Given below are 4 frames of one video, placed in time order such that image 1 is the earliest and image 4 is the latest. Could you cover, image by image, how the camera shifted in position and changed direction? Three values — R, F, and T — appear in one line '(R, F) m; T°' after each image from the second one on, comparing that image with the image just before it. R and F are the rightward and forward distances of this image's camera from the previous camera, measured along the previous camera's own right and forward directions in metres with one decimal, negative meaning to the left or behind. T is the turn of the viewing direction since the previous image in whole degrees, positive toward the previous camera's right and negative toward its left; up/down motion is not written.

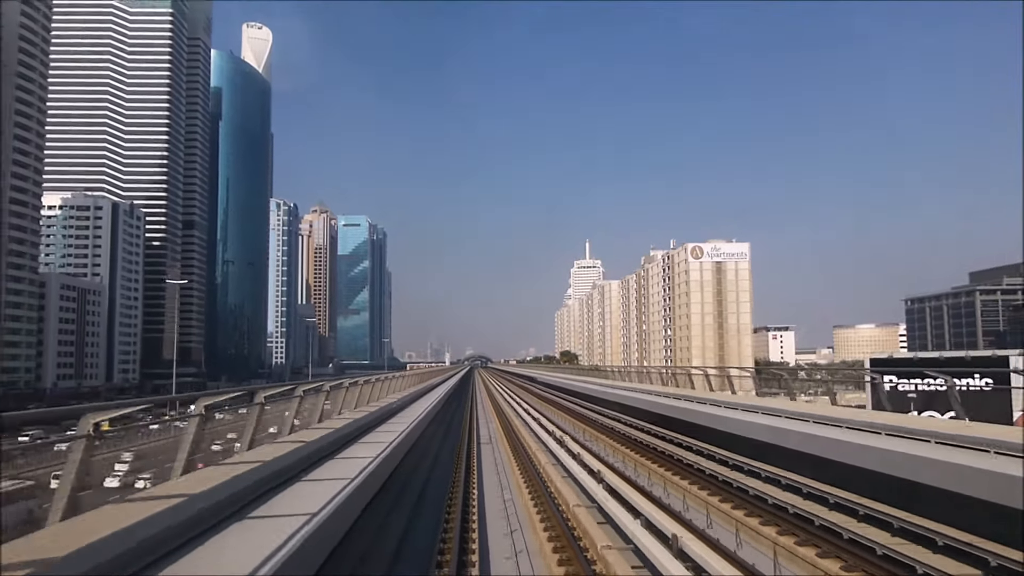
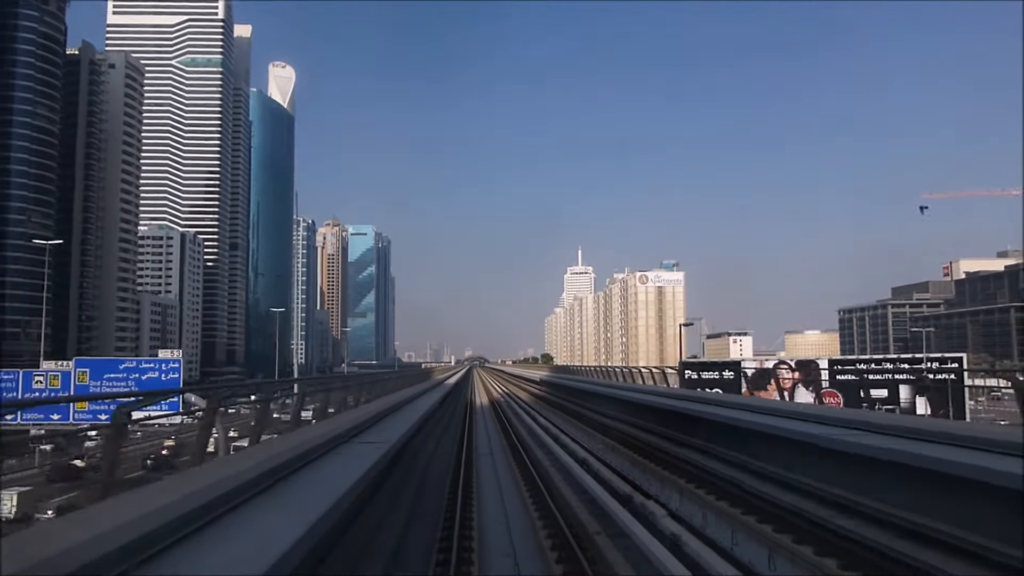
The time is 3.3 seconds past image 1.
(+0.1, -2.6) m; 0°
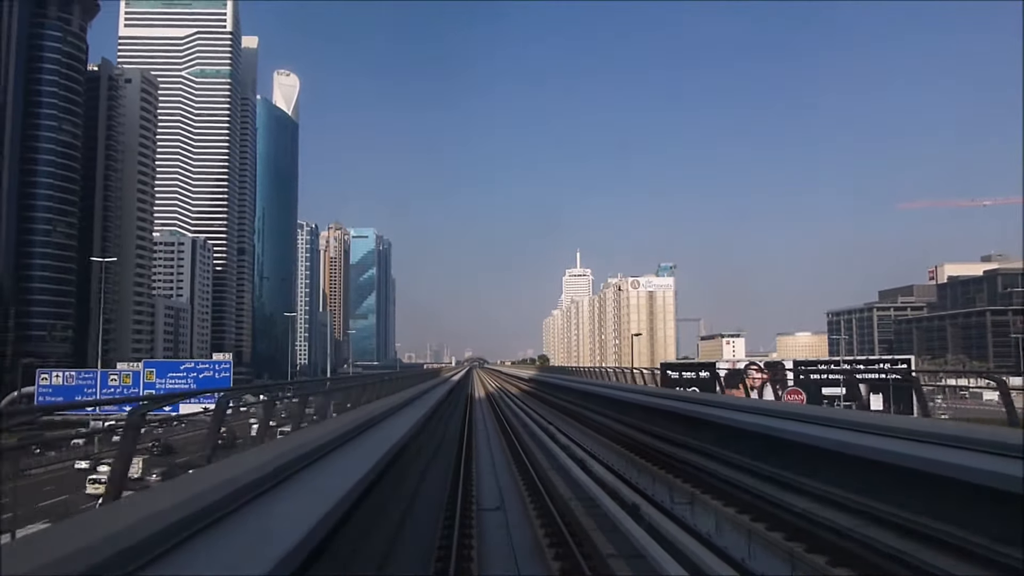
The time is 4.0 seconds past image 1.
(0.0, -0.5) m; 0°
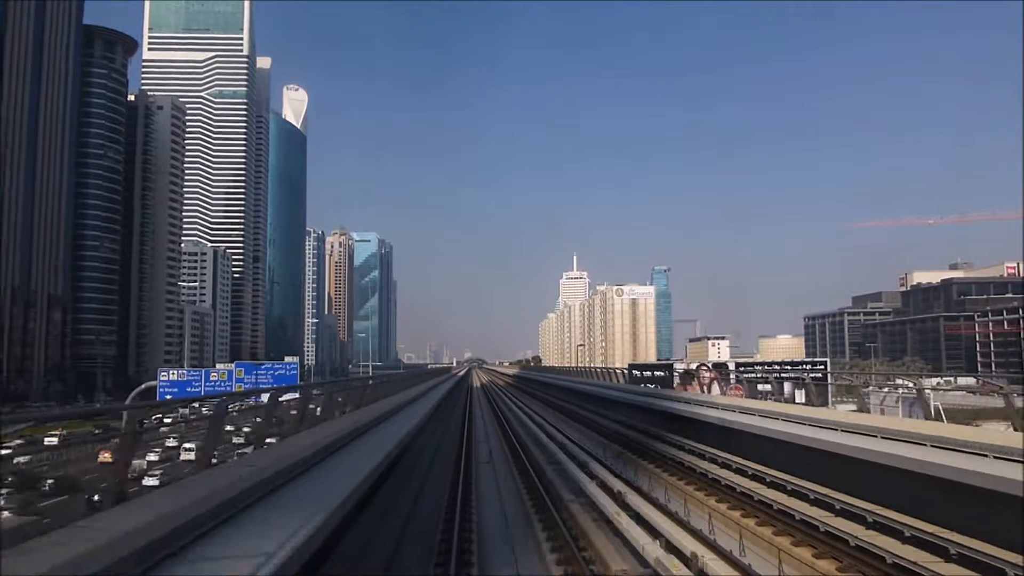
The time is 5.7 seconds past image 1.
(+0.1, -1.2) m; 0°
